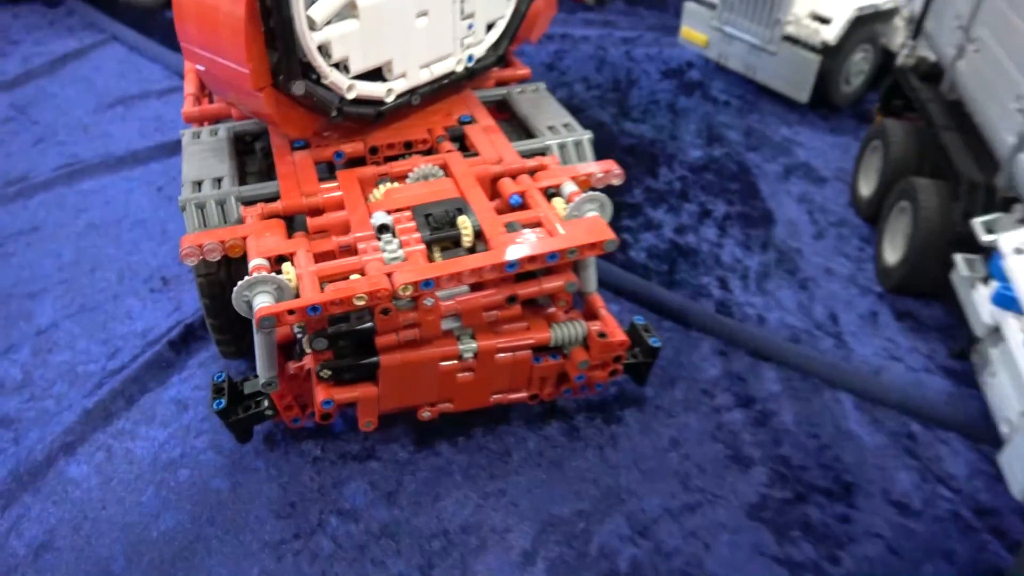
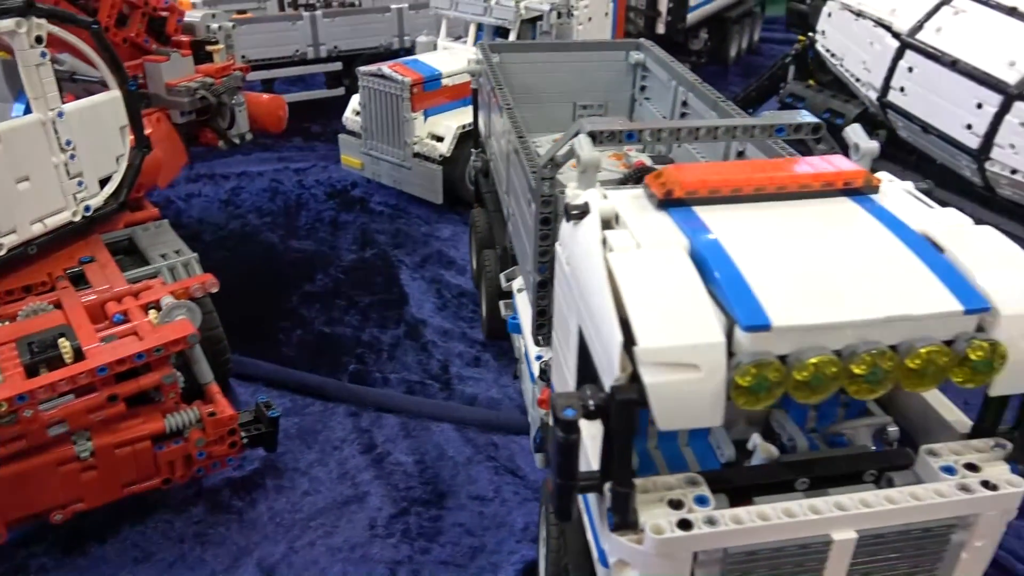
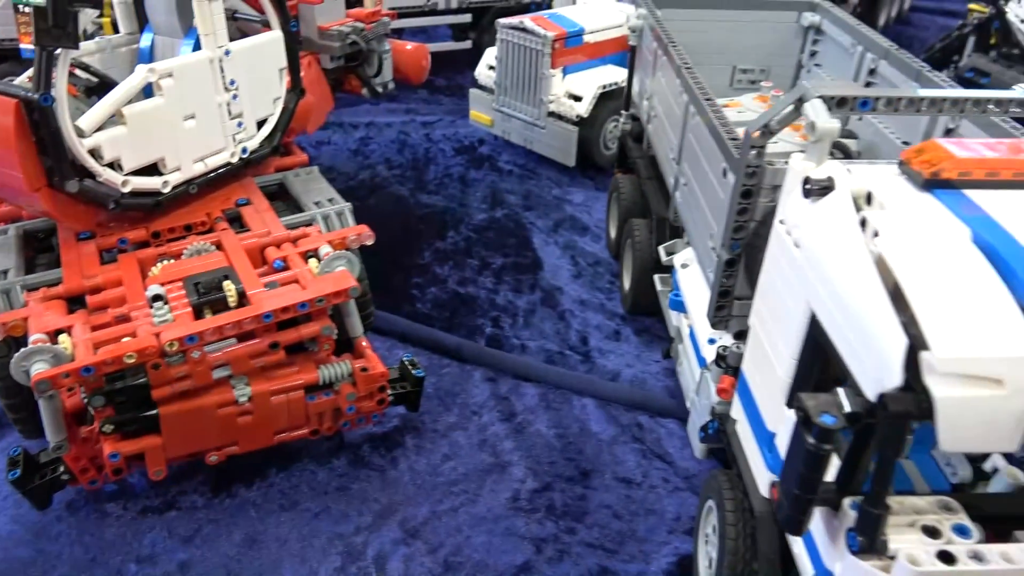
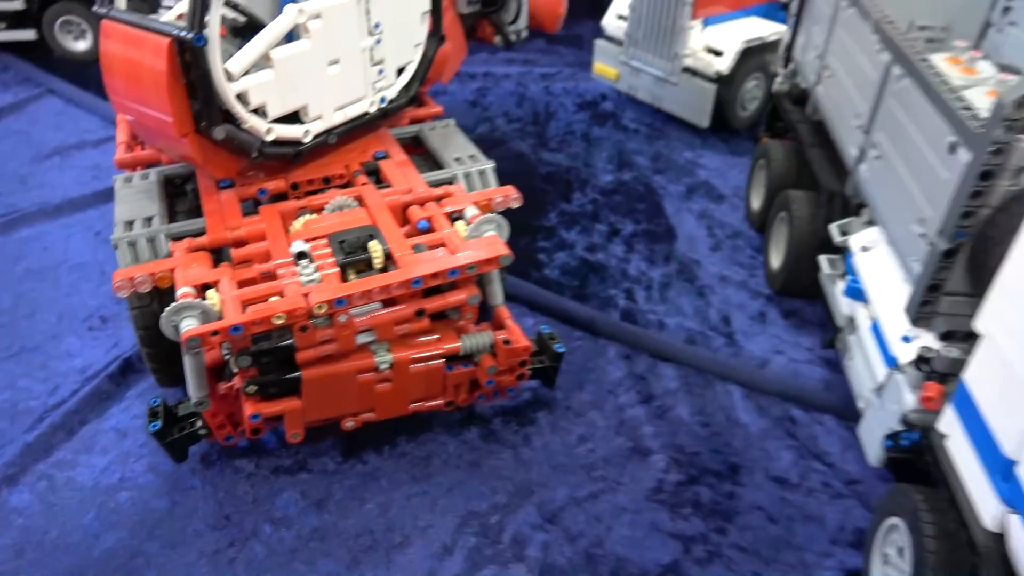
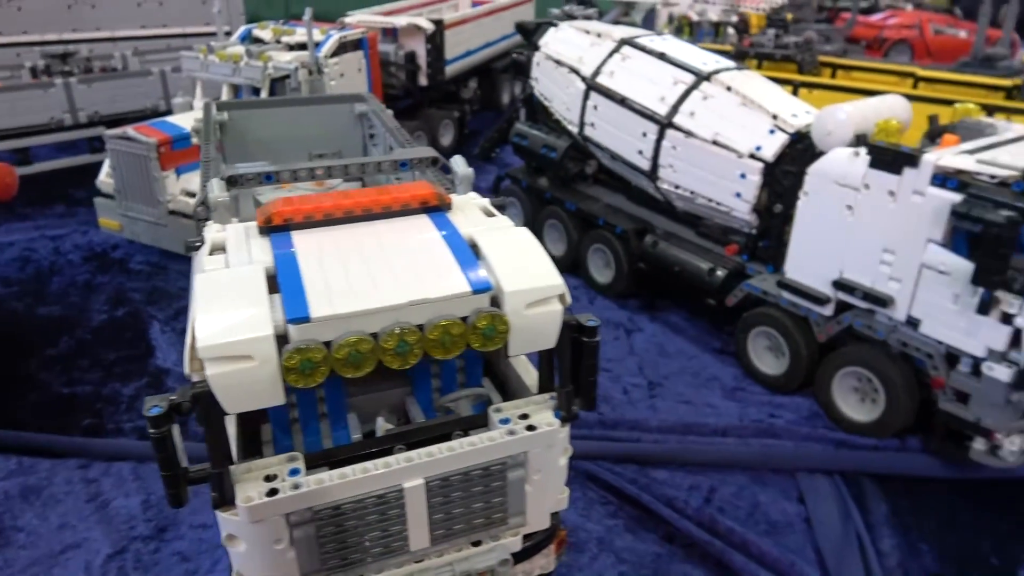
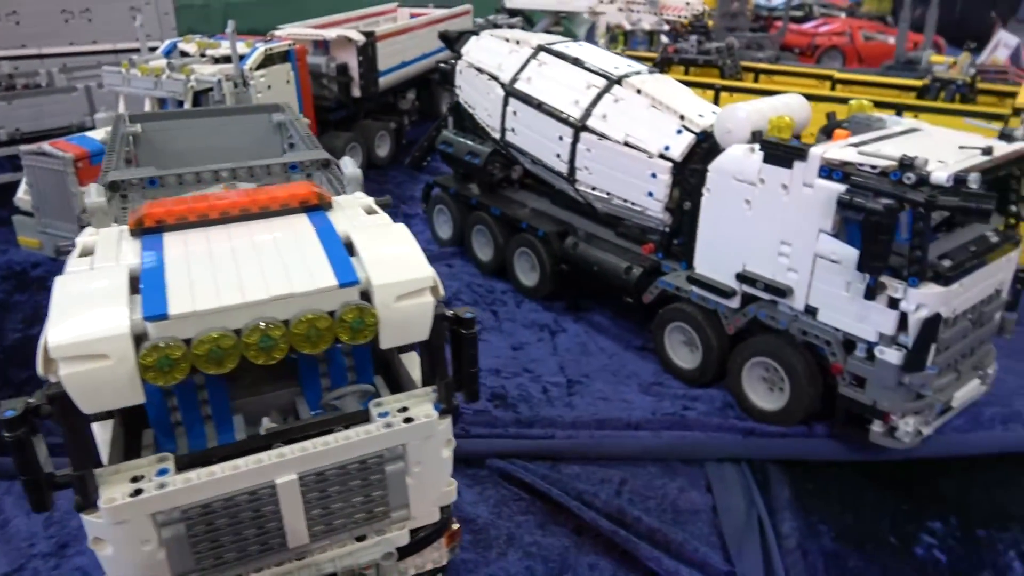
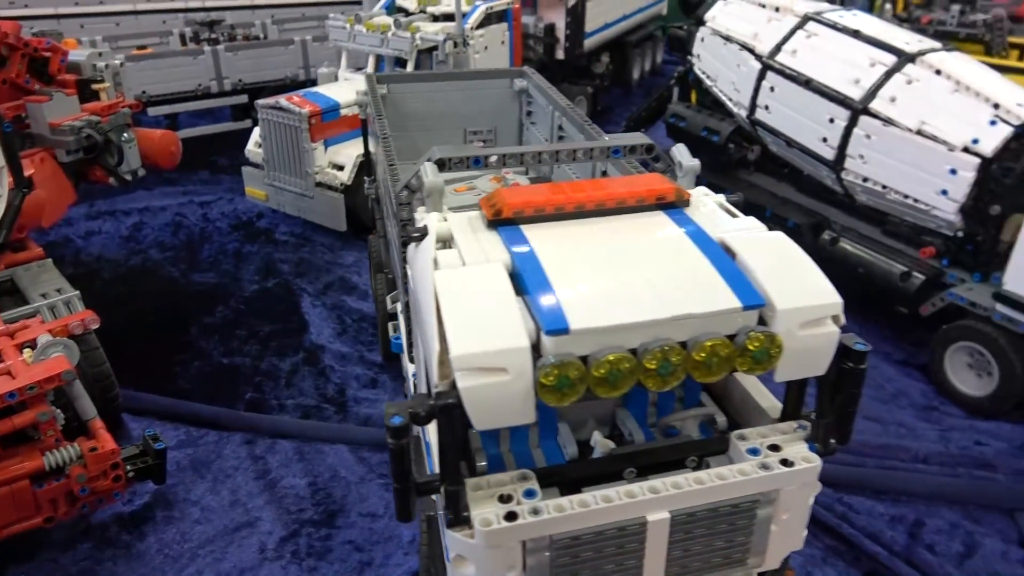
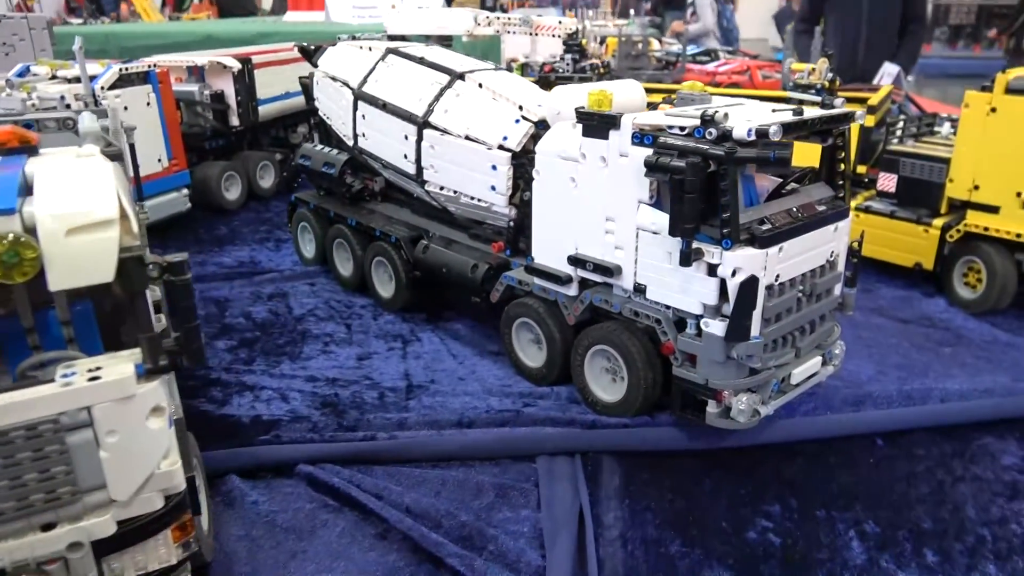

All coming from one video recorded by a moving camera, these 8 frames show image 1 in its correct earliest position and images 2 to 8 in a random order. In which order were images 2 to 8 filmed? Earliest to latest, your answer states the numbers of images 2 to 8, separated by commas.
4, 3, 2, 7, 5, 6, 8
